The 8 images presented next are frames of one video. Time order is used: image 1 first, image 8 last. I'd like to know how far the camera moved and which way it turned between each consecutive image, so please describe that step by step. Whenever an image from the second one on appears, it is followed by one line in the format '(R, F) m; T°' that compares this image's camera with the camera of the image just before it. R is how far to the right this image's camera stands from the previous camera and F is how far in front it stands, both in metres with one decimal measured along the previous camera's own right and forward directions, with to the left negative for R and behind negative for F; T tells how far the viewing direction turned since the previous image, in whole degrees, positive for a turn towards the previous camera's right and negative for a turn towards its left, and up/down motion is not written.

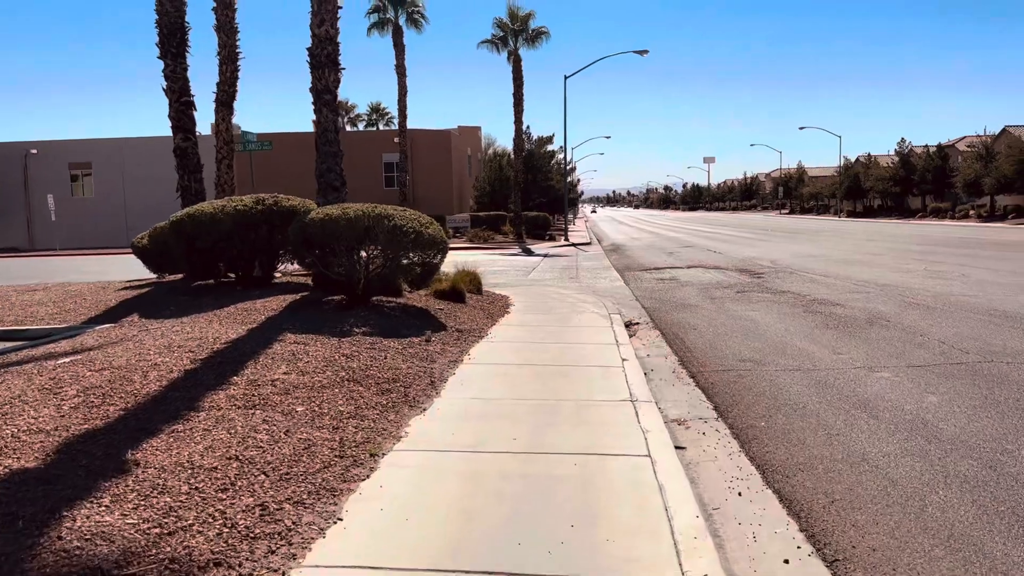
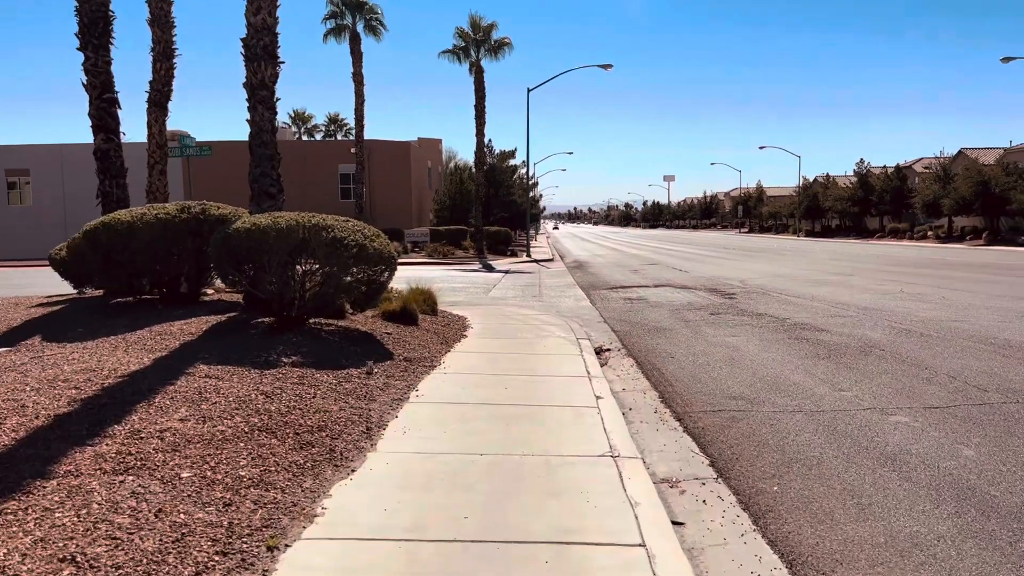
(0.0, +1.2) m; +3°
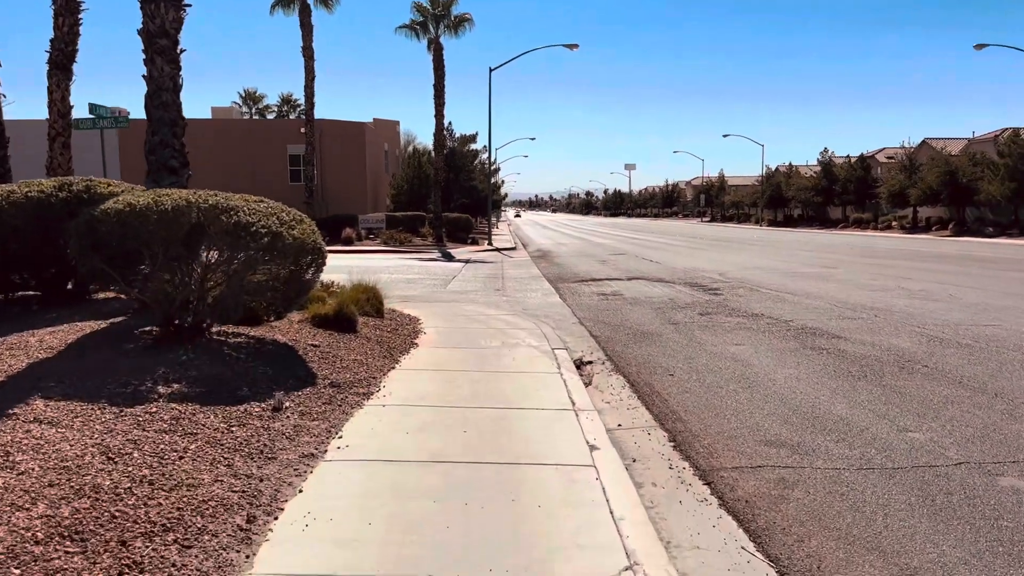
(0.0, +2.0) m; +3°
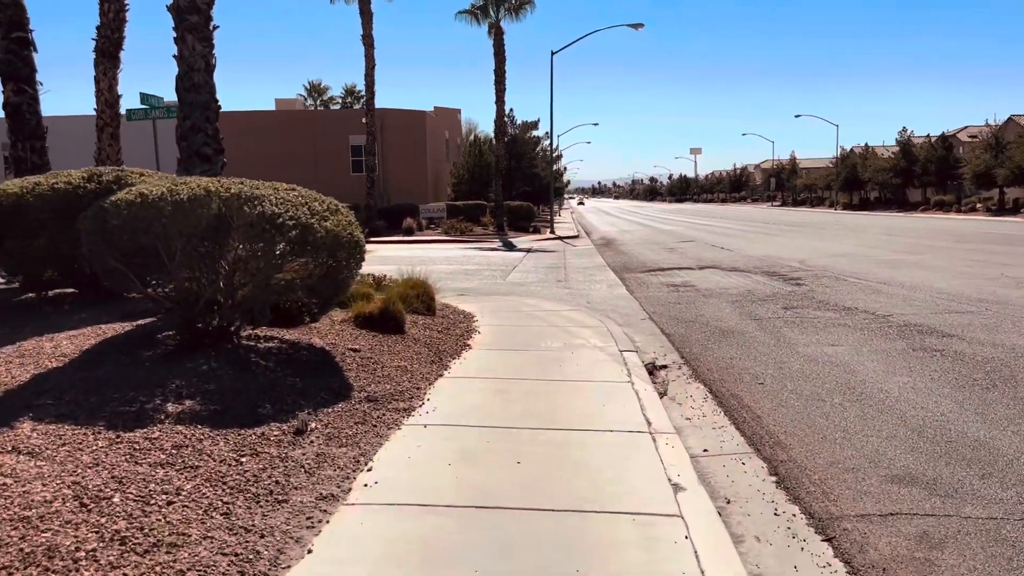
(0.0, +1.0) m; -4°
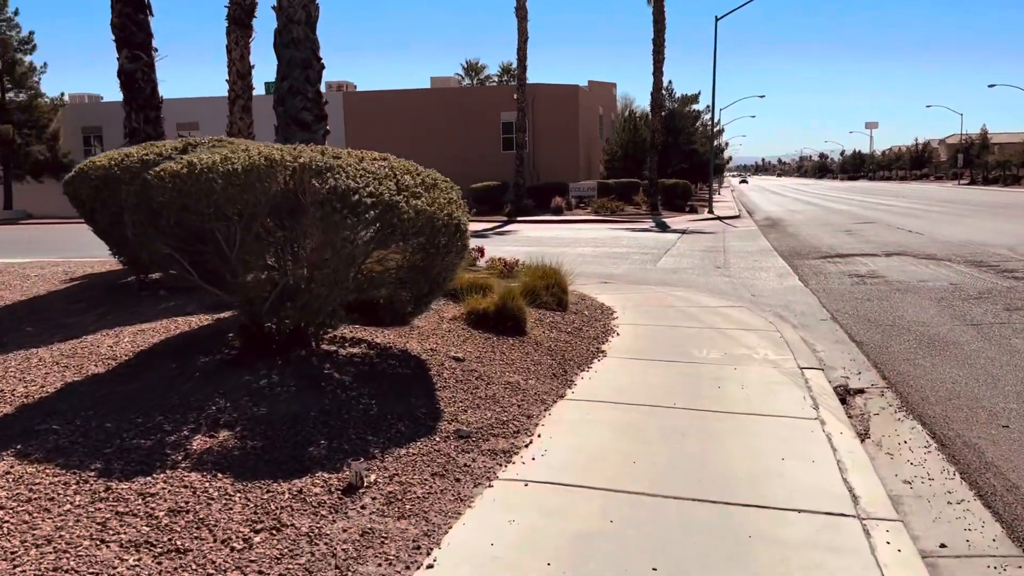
(+0.1, +1.5) m; -11°
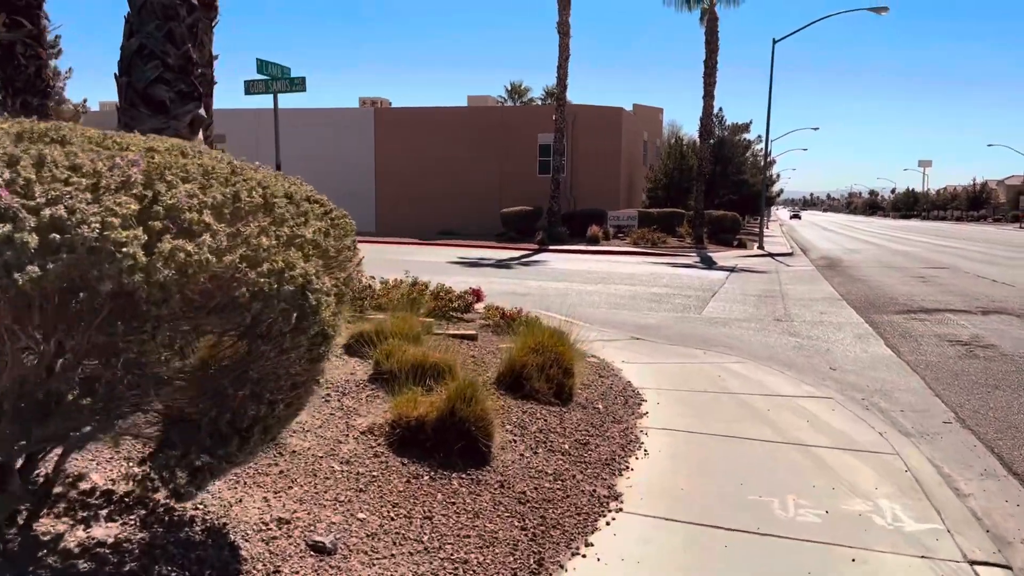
(+0.4, +2.8) m; -3°
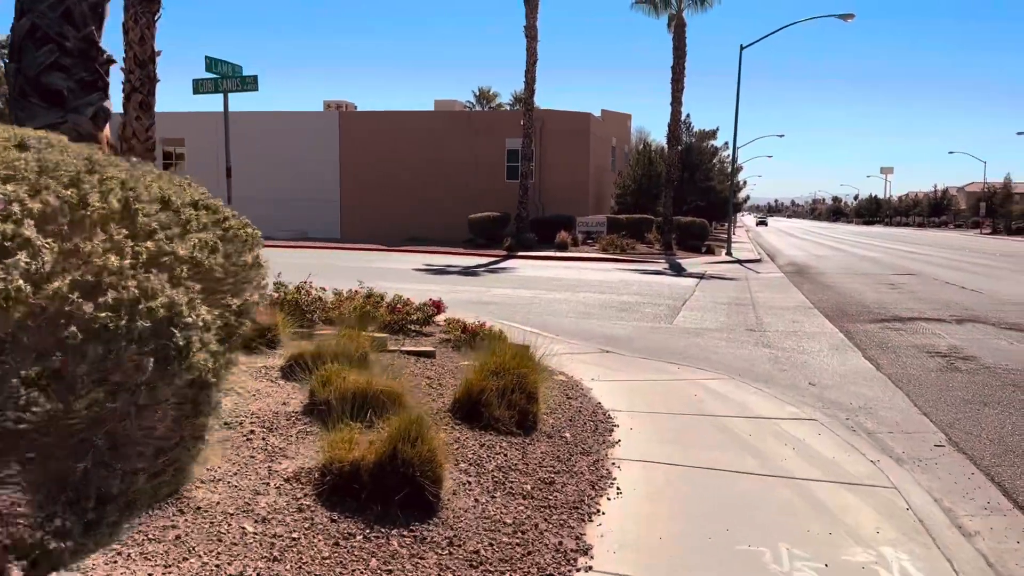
(+0.1, +0.6) m; +2°
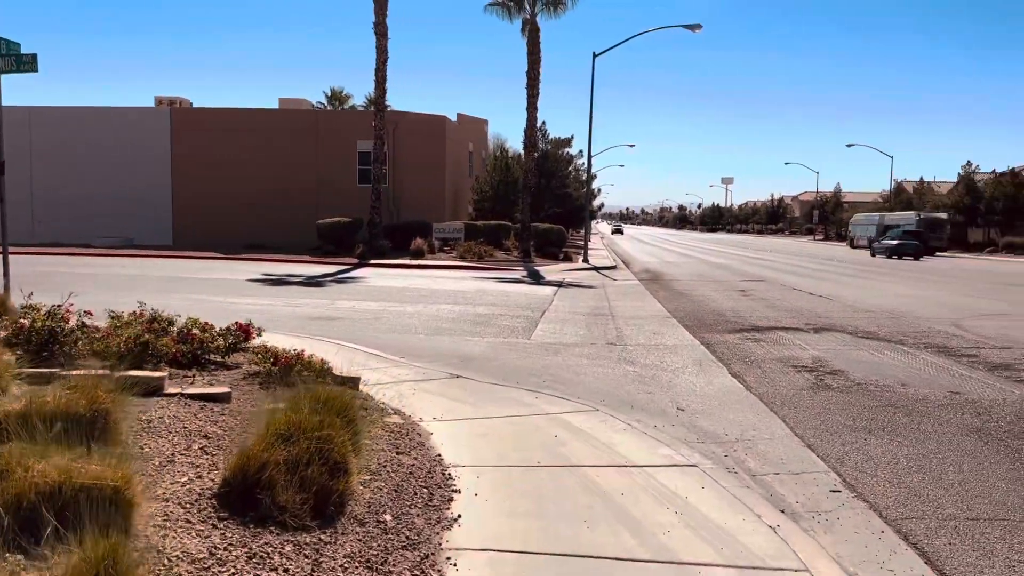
(+0.3, +1.3) m; +10°
